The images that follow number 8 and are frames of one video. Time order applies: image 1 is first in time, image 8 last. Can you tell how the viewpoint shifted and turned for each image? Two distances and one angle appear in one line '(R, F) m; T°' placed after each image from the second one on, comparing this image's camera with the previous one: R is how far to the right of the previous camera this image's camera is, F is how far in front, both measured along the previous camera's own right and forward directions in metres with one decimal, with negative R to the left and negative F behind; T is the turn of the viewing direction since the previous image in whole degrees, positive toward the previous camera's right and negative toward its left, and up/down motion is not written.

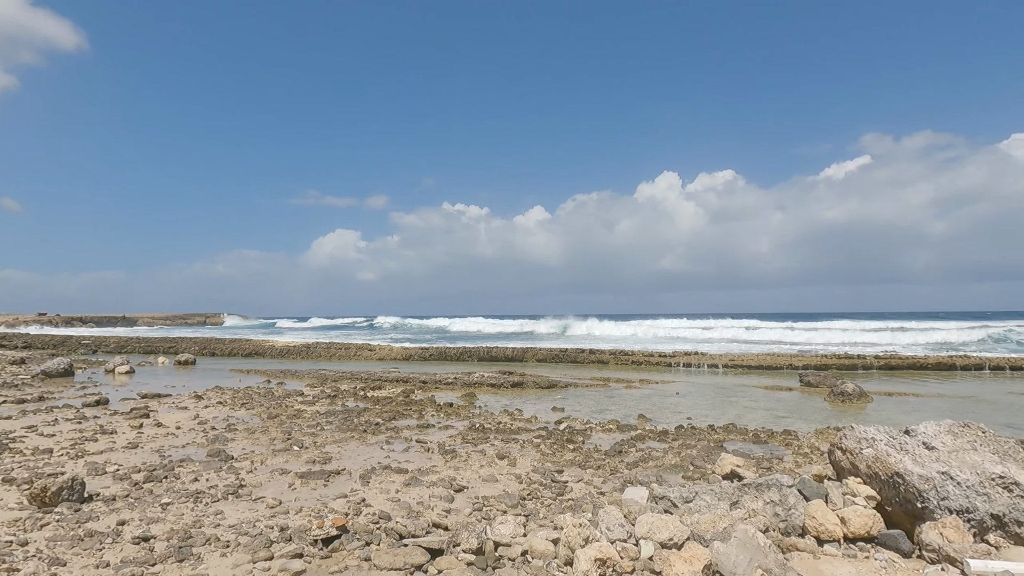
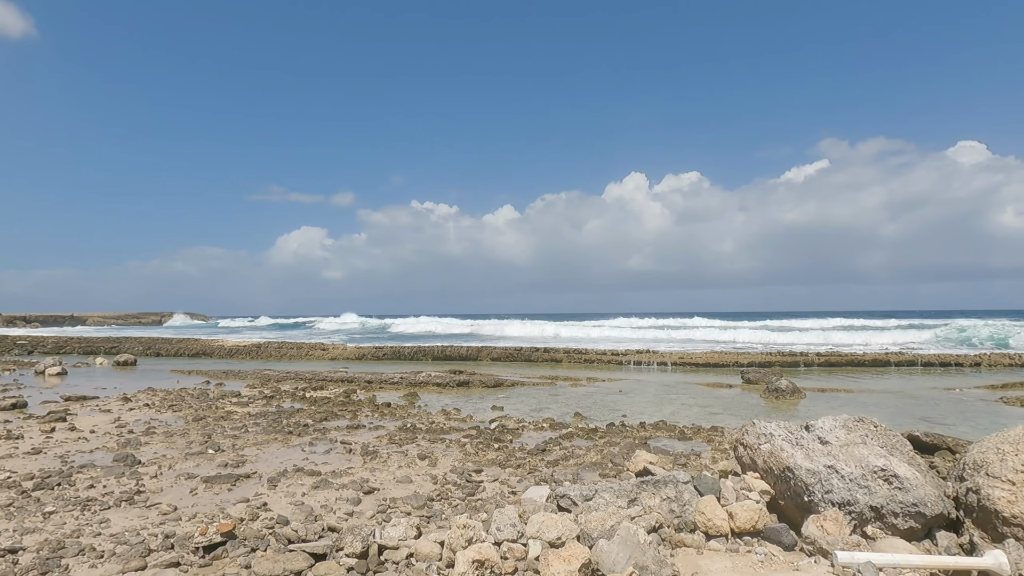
(+0.8, +0.1) m; +3°
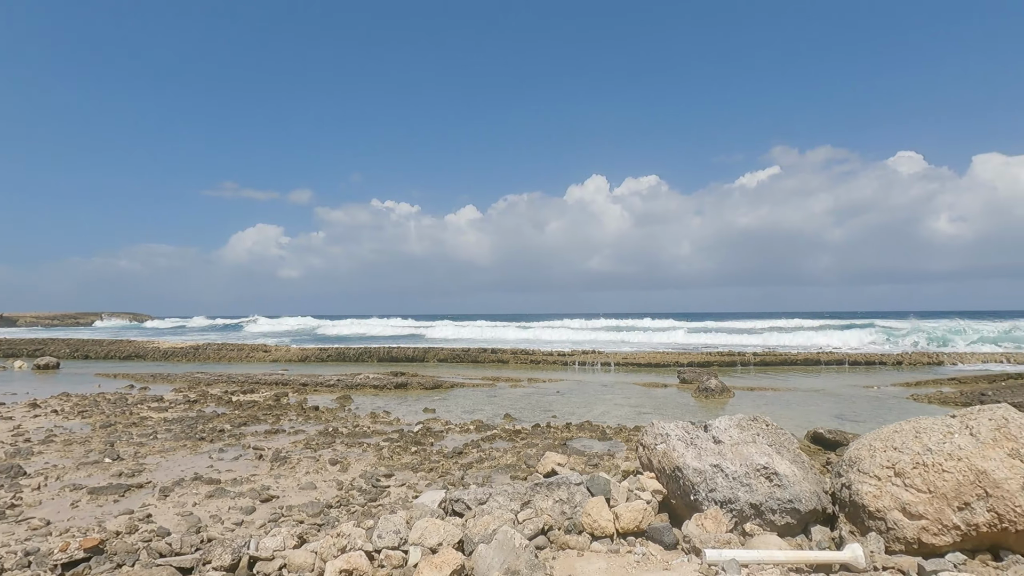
(+0.8, 0.0) m; +4°
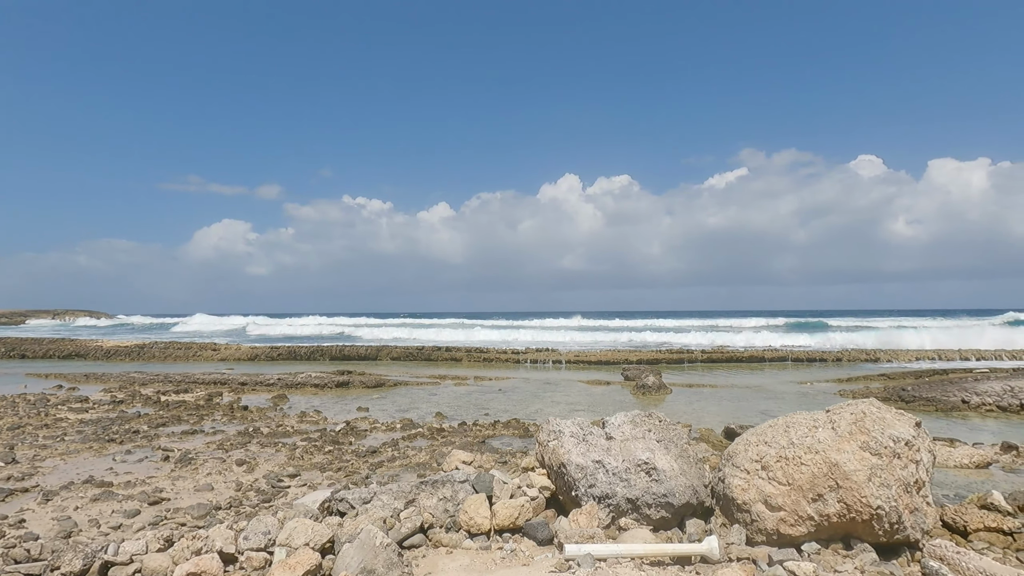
(+1.0, 0.0) m; +3°
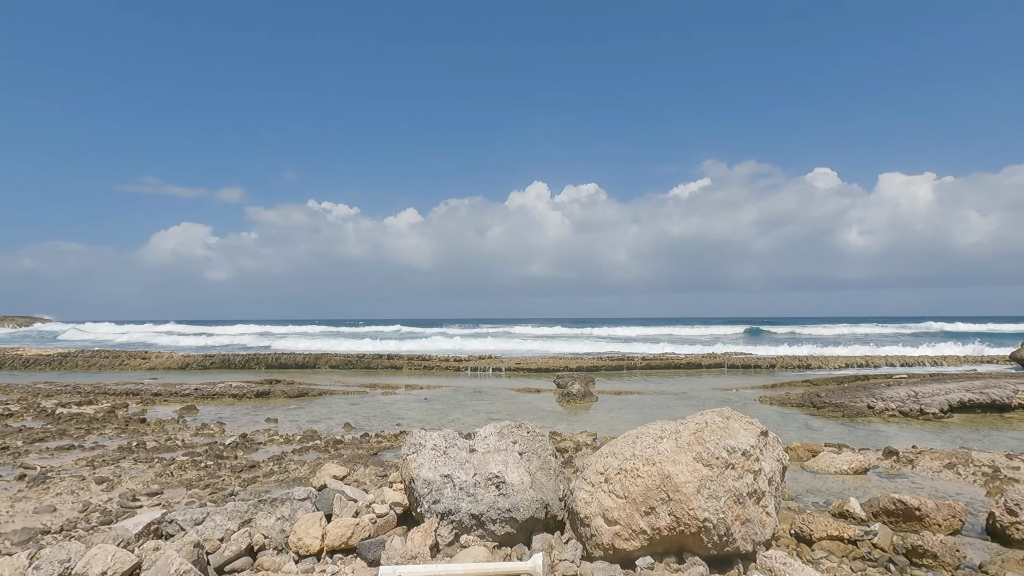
(+1.3, +0.2) m; +3°
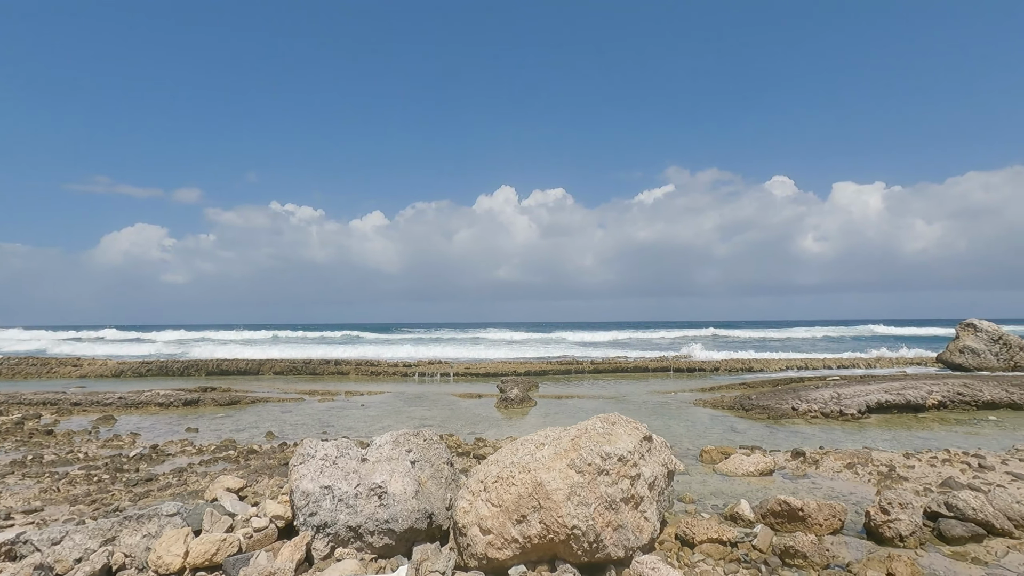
(+0.9, 0.0) m; +3°
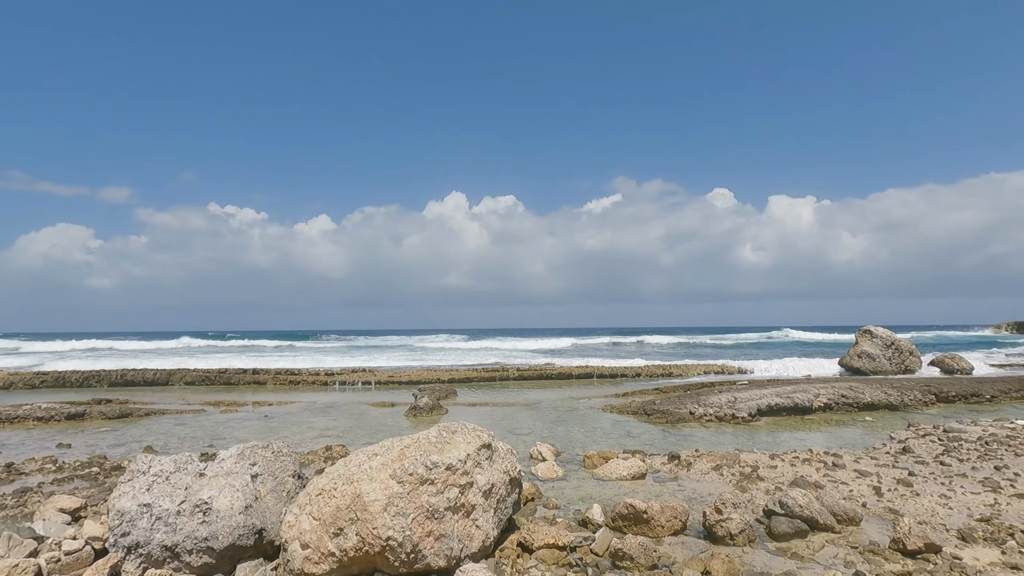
(+1.2, -0.1) m; +5°
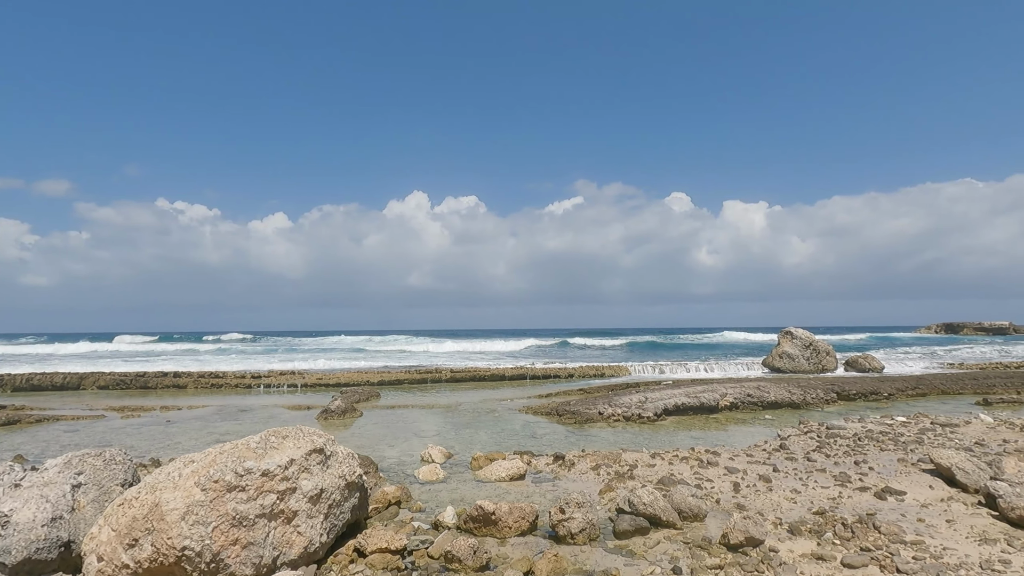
(+1.4, -0.1) m; +4°
